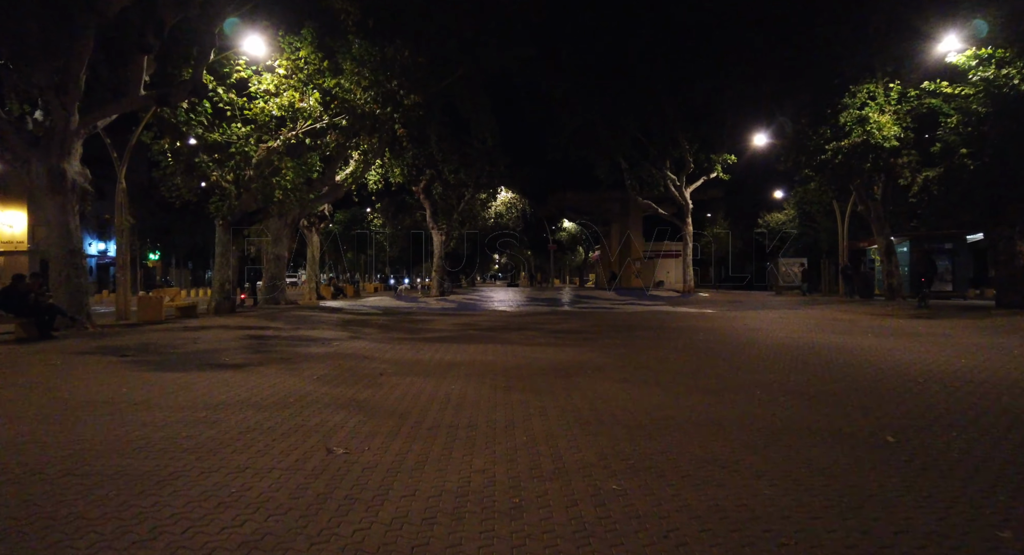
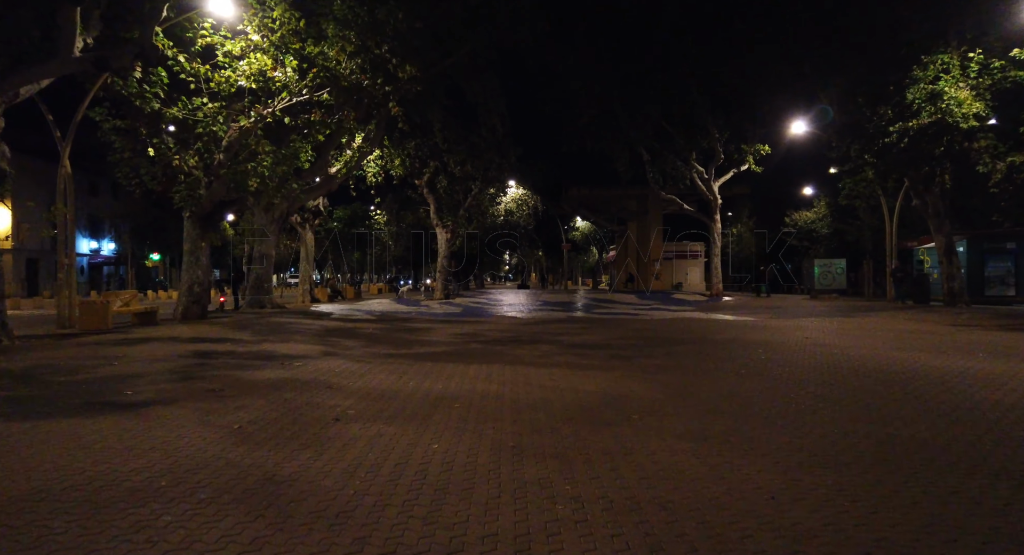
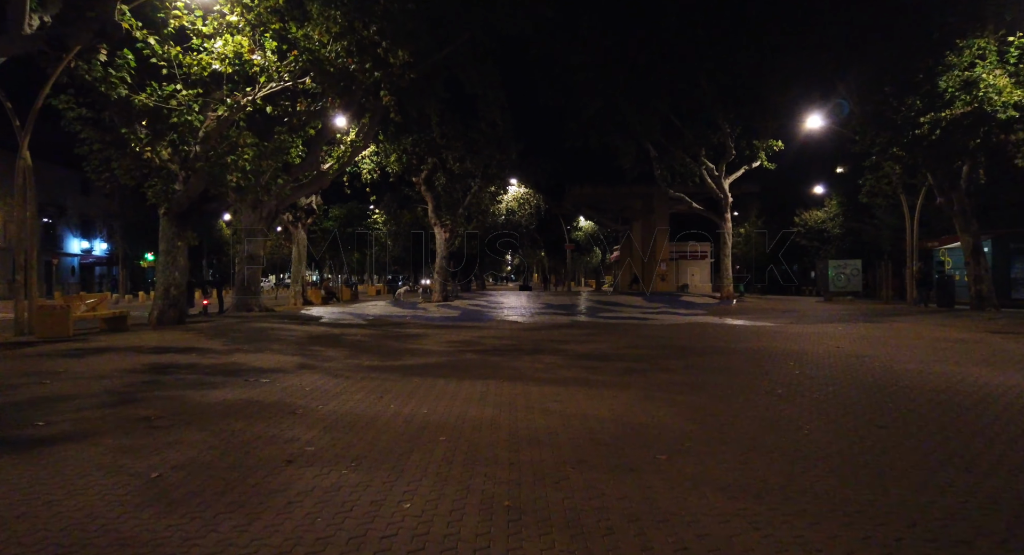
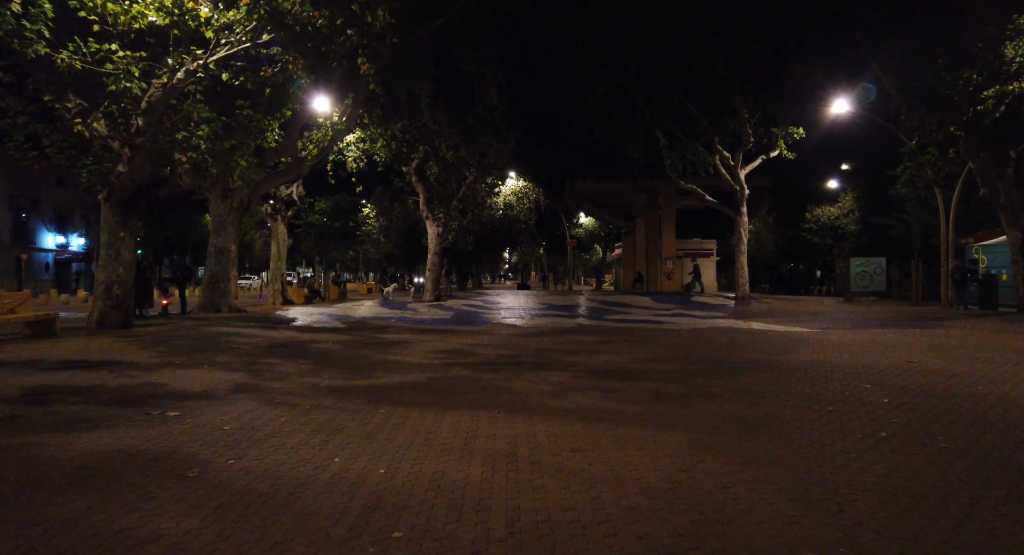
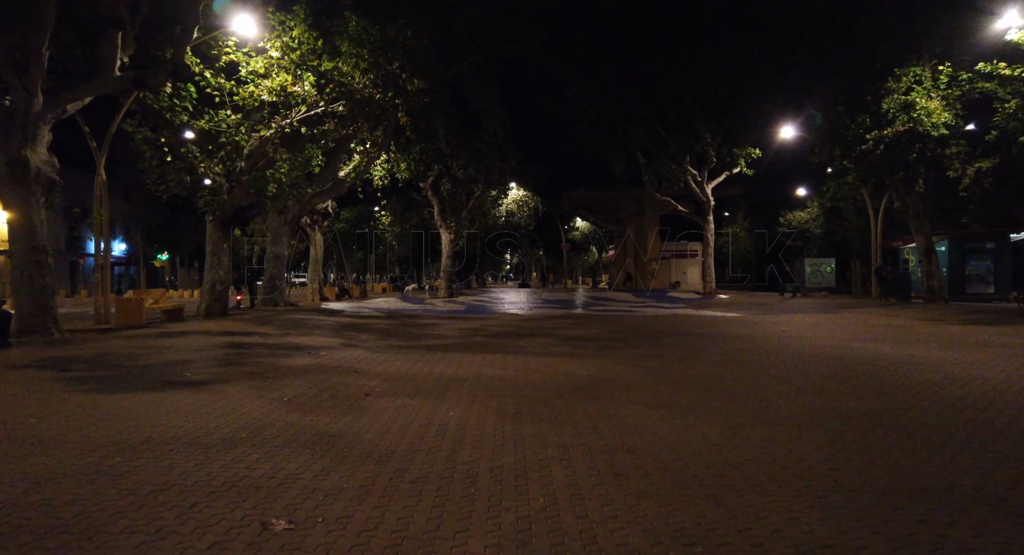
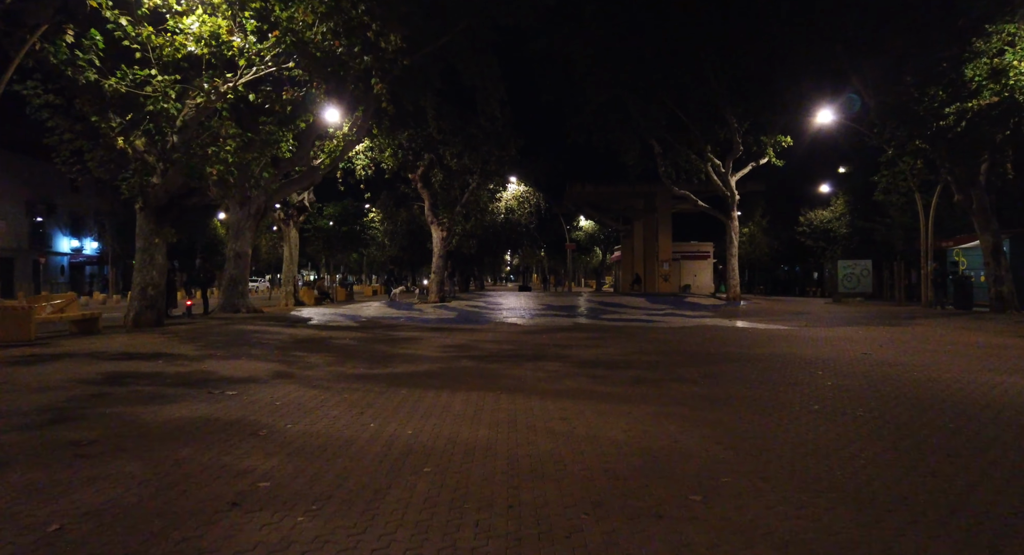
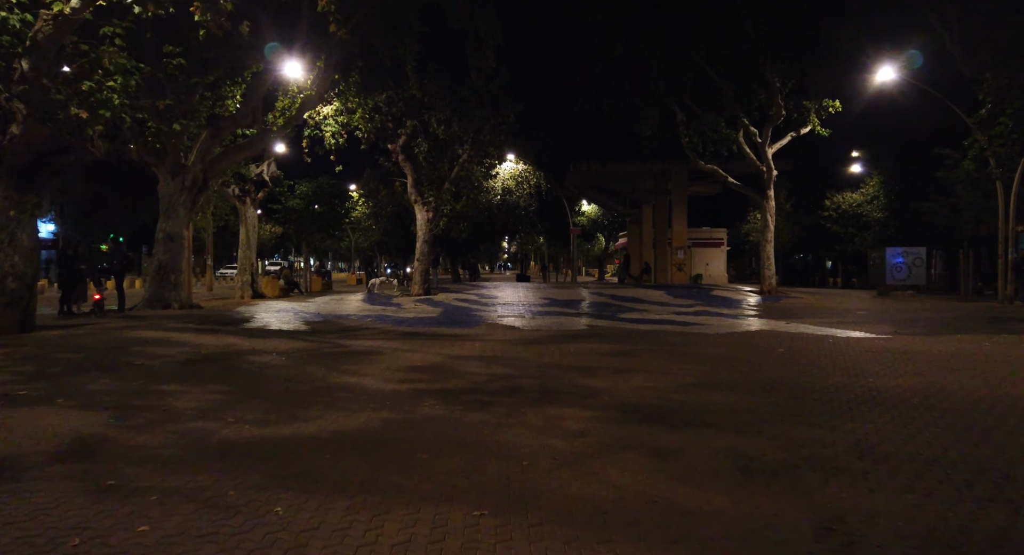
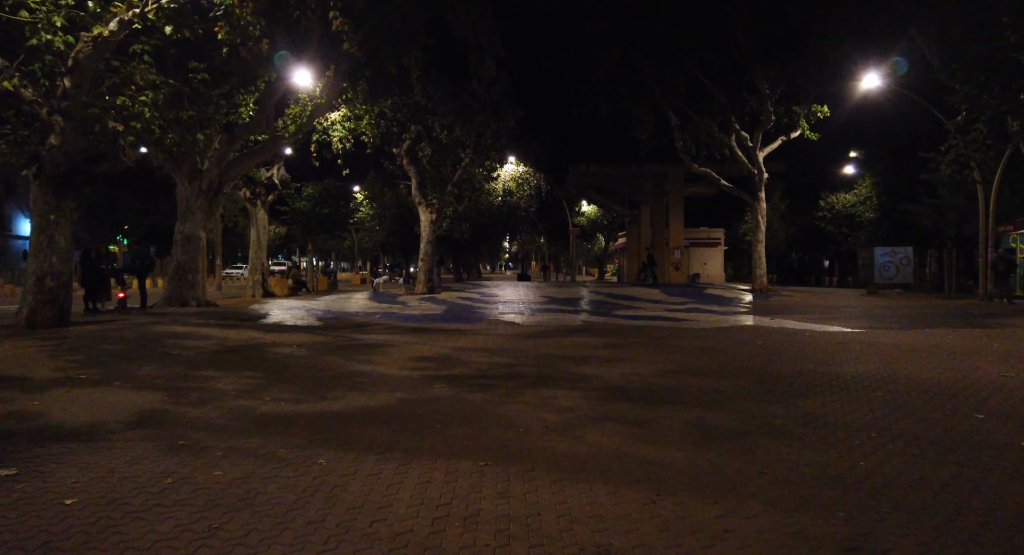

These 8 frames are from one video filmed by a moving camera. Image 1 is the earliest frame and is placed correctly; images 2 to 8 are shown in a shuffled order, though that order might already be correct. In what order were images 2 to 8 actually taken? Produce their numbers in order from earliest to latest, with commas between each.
5, 2, 3, 6, 4, 8, 7
